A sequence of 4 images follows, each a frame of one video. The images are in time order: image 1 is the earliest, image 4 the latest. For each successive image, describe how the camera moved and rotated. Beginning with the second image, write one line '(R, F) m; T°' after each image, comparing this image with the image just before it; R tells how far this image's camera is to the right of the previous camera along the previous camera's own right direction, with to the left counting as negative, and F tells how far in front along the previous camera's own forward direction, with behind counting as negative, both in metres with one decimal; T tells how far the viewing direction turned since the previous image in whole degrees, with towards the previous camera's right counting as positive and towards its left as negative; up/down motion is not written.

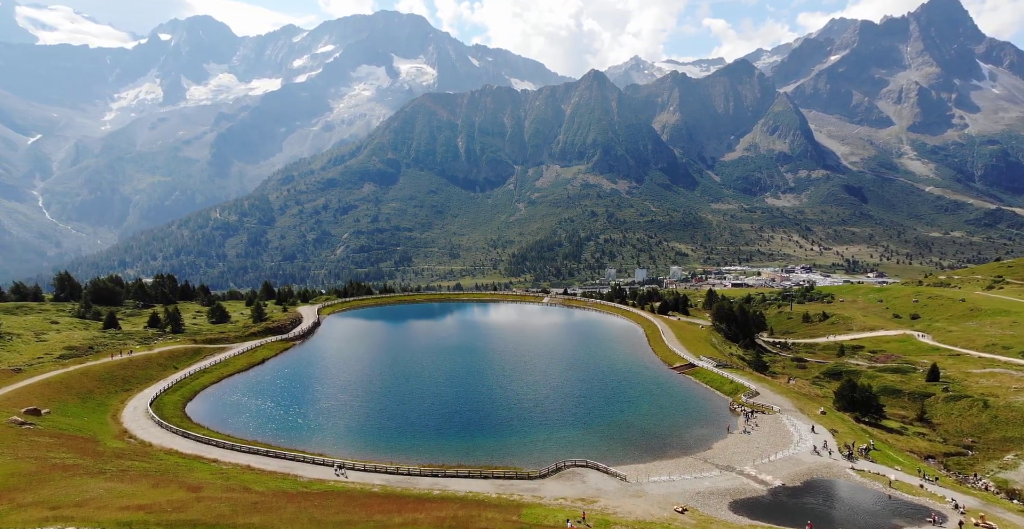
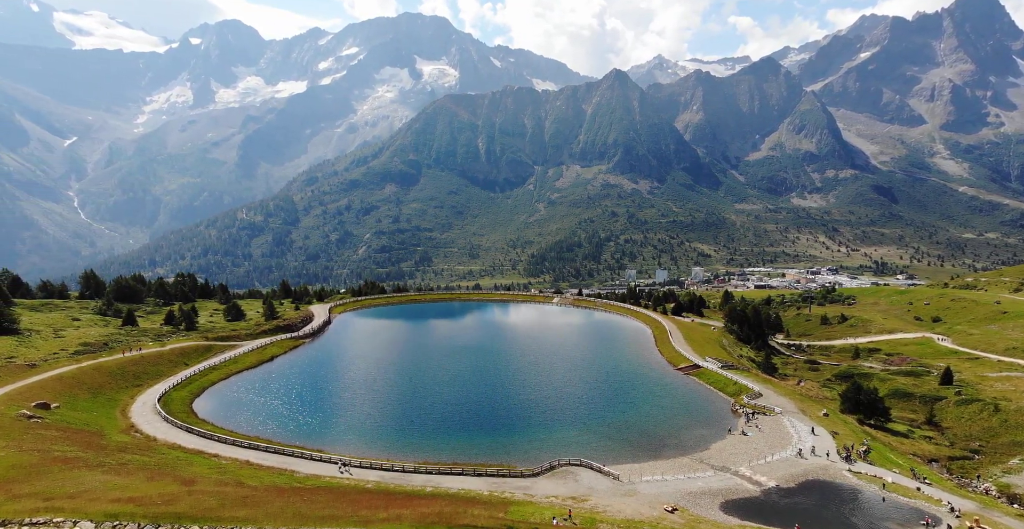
(+1.7, +0.3) m; -1°
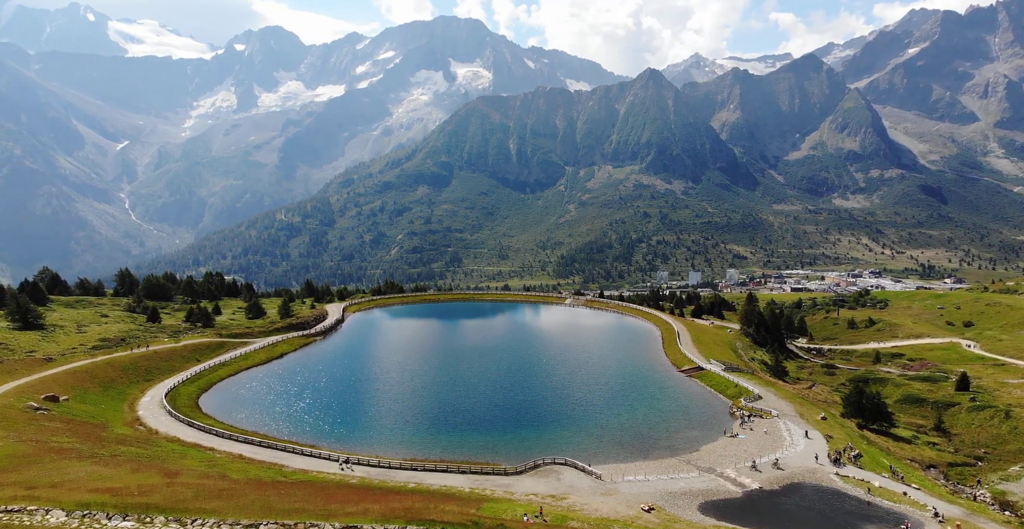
(+2.9, +0.5) m; -1°
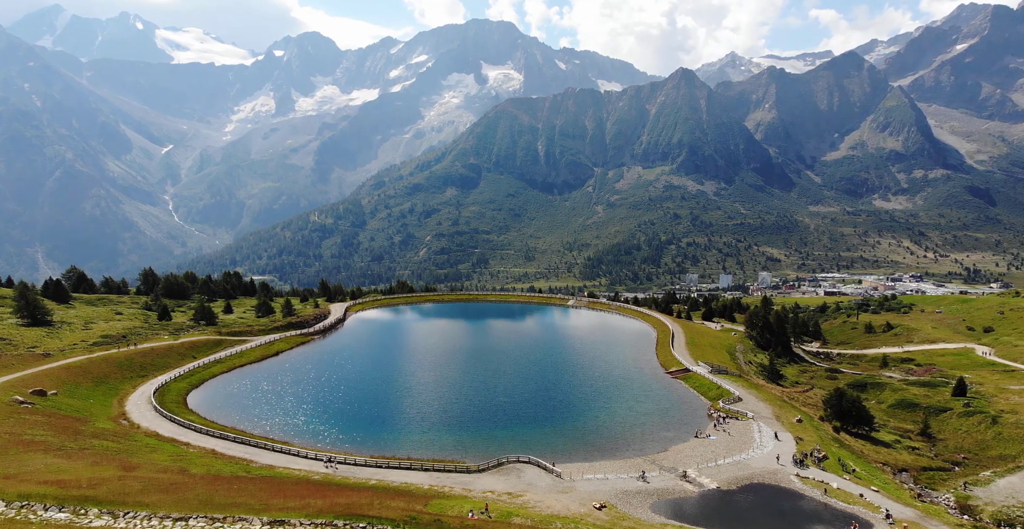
(+3.8, +0.3) m; 0°
